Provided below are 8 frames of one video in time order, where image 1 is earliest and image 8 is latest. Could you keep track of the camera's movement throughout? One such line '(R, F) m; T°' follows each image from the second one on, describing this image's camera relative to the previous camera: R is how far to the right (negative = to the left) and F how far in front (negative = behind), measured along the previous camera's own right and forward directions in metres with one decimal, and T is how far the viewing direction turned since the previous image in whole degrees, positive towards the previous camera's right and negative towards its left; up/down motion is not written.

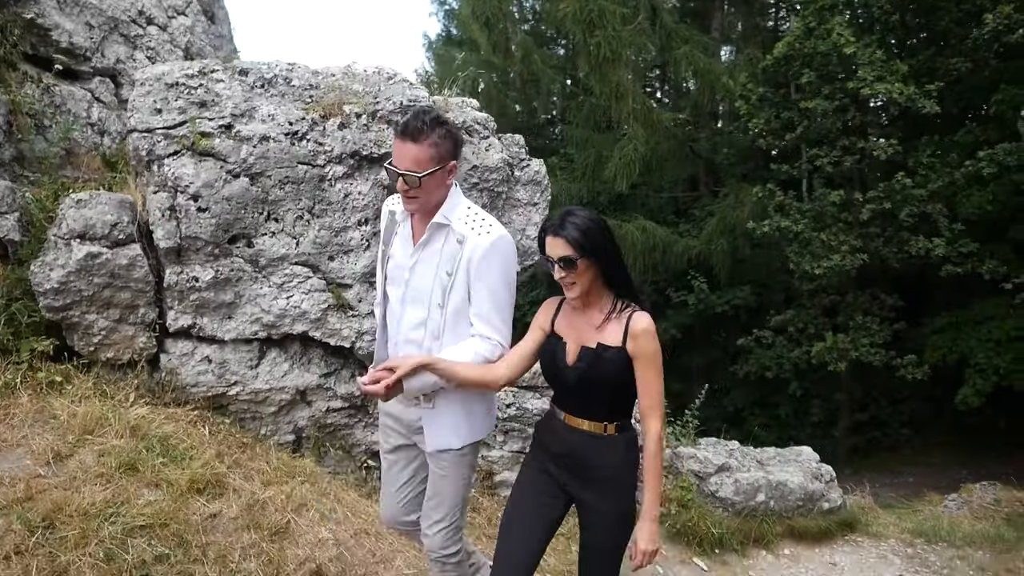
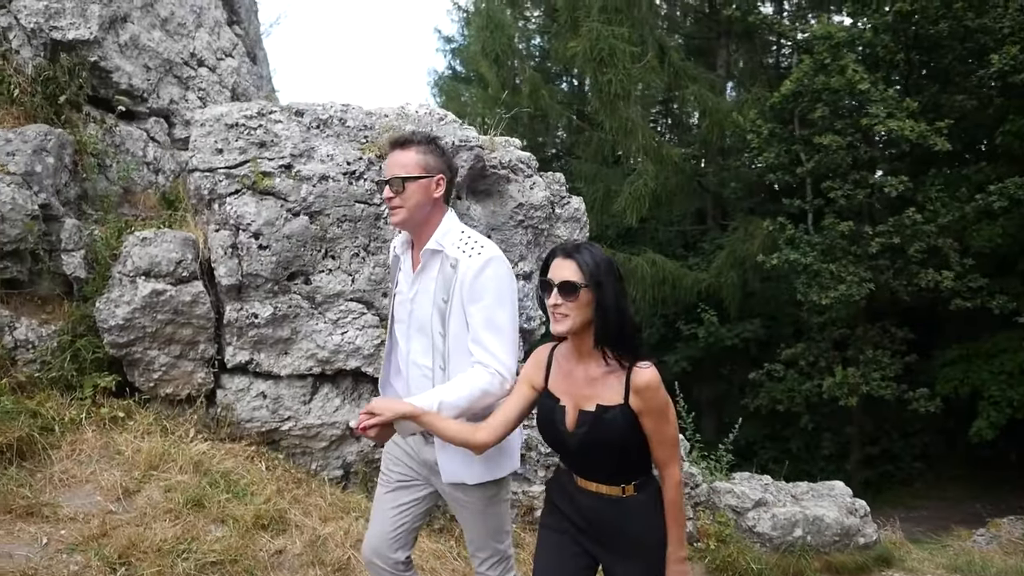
(-0.3, -0.1) m; 0°
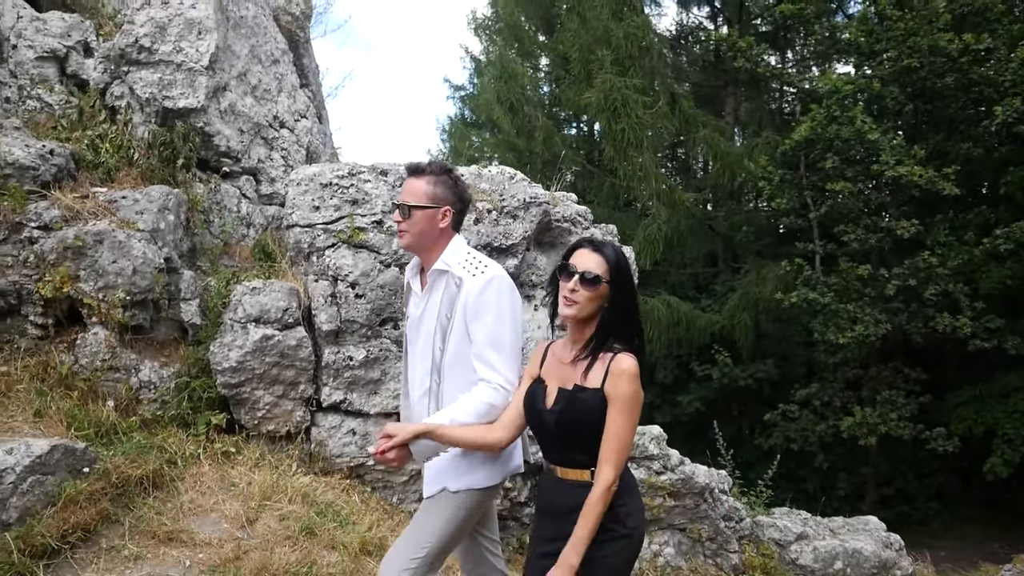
(-0.5, -0.4) m; 0°
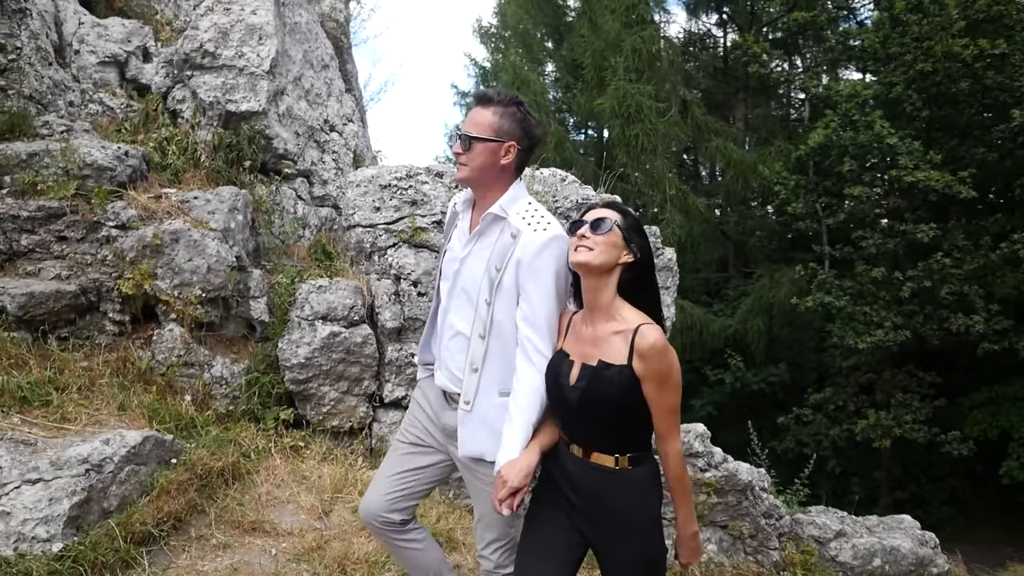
(-0.4, -0.1) m; 0°
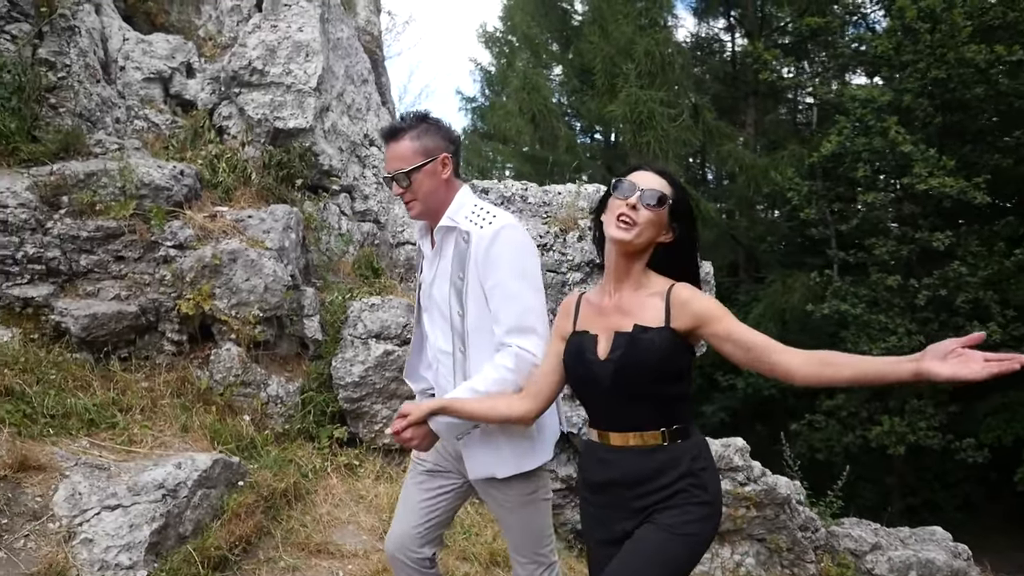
(-0.3, 0.0) m; 0°
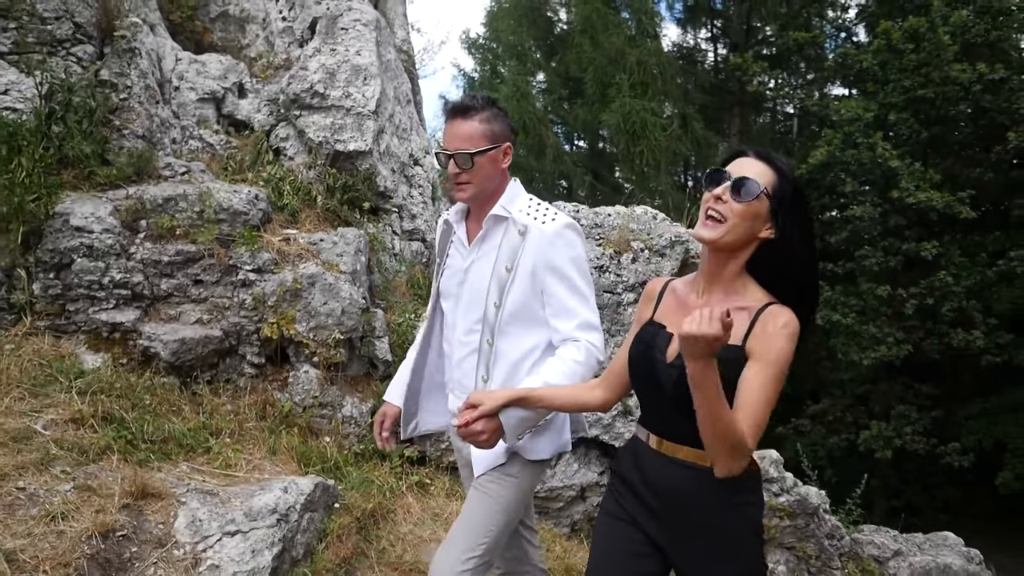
(-0.6, -0.1) m; +2°
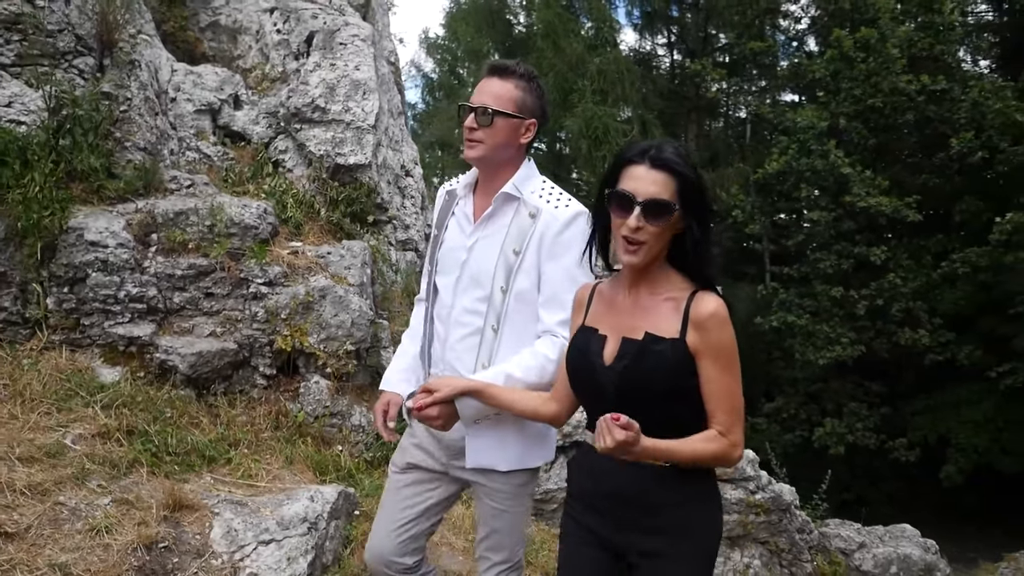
(-0.3, -0.2) m; +4°
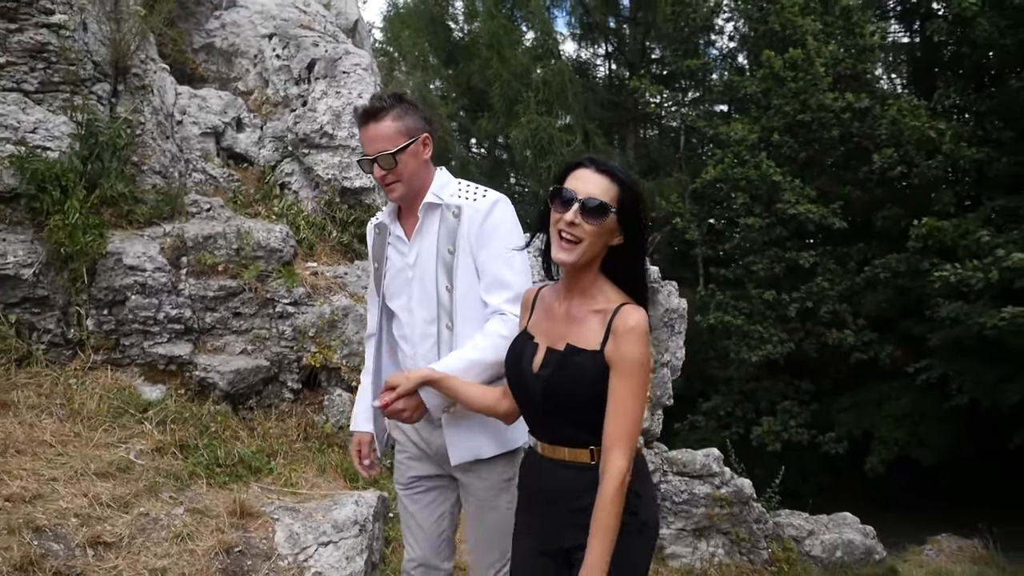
(-0.5, -0.4) m; +5°
